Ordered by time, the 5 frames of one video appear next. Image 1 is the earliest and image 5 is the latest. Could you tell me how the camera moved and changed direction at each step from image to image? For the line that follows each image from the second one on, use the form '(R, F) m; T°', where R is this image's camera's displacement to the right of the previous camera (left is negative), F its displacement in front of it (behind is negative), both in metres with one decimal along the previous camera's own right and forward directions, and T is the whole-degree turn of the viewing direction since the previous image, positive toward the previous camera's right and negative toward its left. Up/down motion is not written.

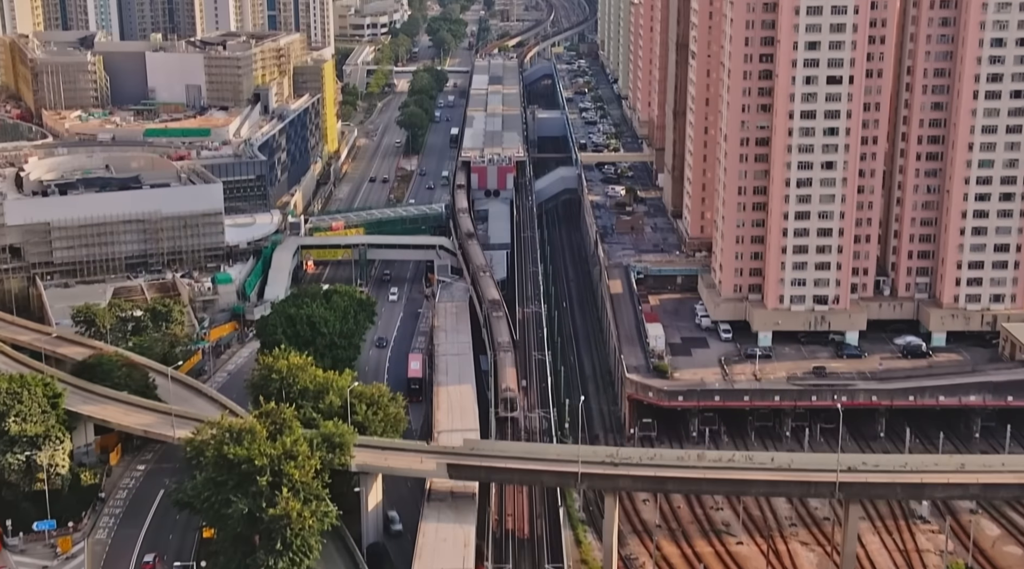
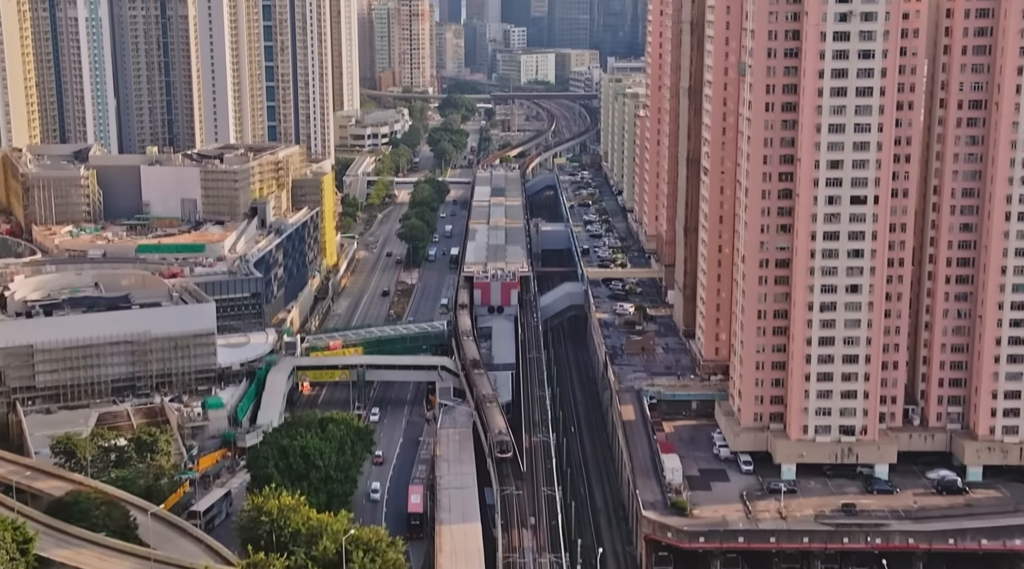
(-0.3, +2.7) m; 0°
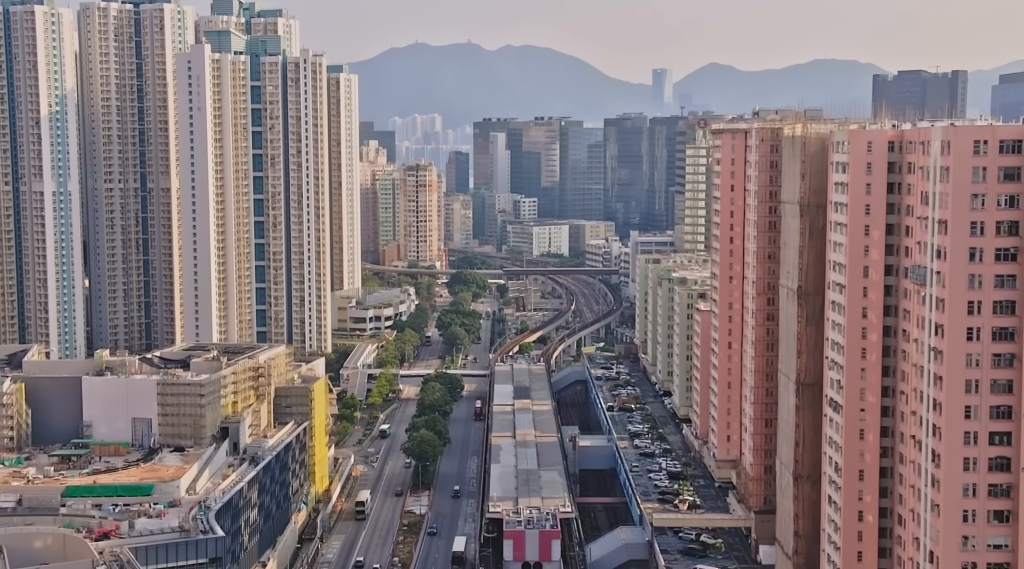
(-1.8, +15.9) m; 0°
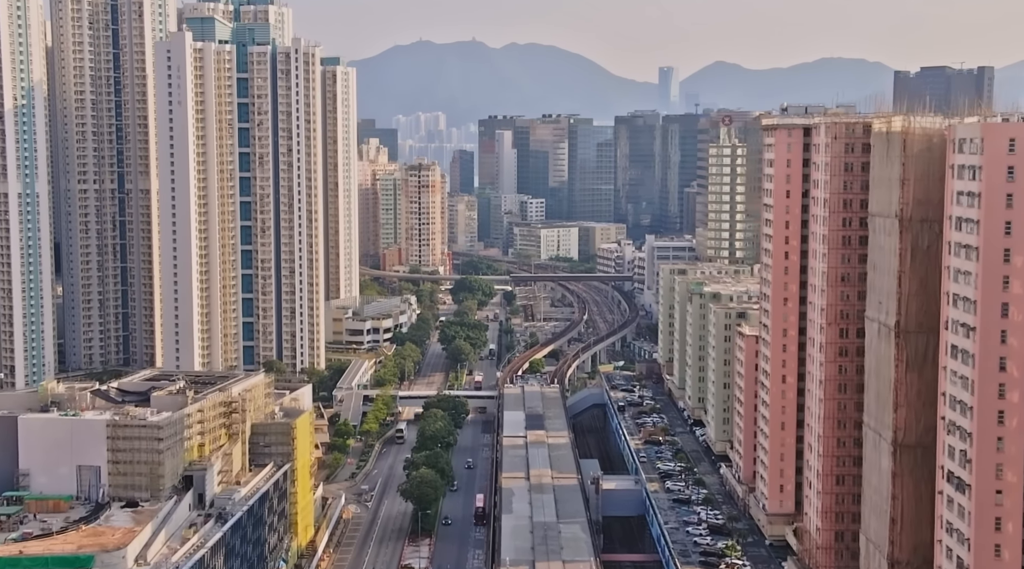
(-0.5, +9.8) m; 0°
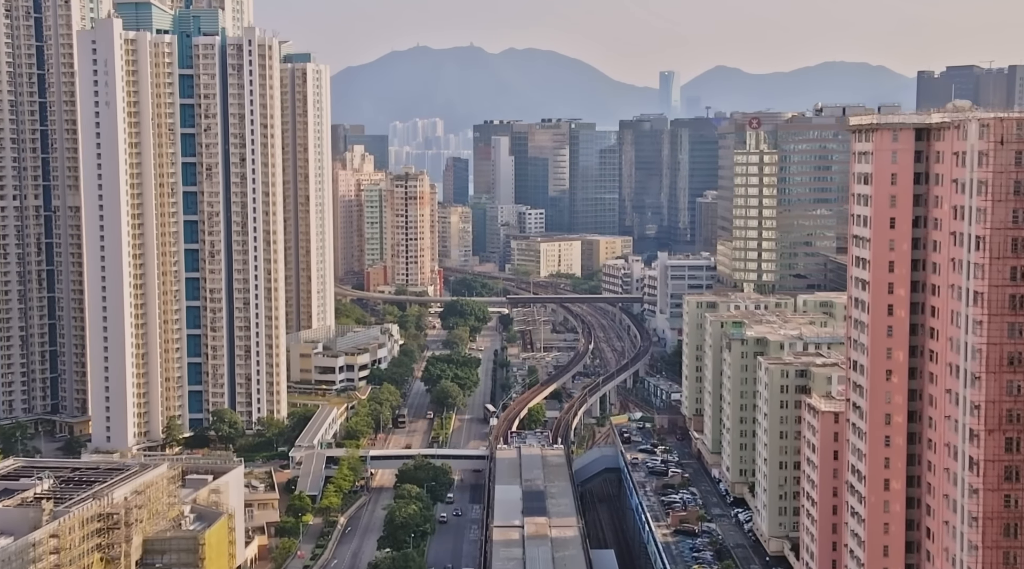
(+0.4, +16.5) m; 0°
